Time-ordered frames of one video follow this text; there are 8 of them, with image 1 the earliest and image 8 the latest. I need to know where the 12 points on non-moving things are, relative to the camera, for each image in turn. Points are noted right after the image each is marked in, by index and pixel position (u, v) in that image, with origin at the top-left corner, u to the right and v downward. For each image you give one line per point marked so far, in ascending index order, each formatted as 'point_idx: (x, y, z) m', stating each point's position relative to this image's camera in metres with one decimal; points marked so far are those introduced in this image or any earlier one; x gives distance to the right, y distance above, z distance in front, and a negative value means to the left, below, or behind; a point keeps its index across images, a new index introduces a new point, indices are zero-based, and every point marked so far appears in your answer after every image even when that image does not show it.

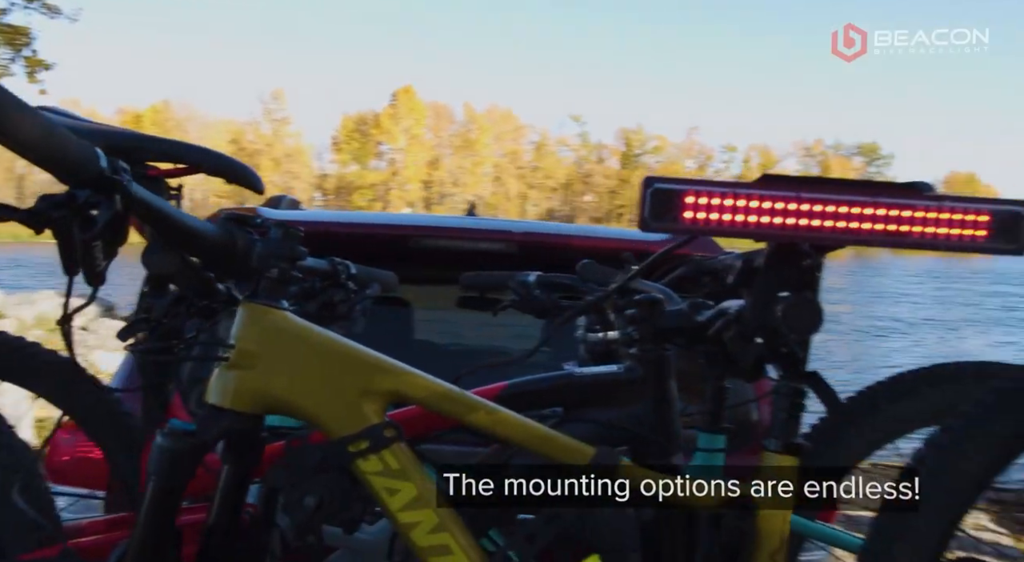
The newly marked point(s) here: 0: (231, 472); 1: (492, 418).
0: (-0.3, -0.2, +0.9) m
1: (0.0, -0.1, +0.9) m
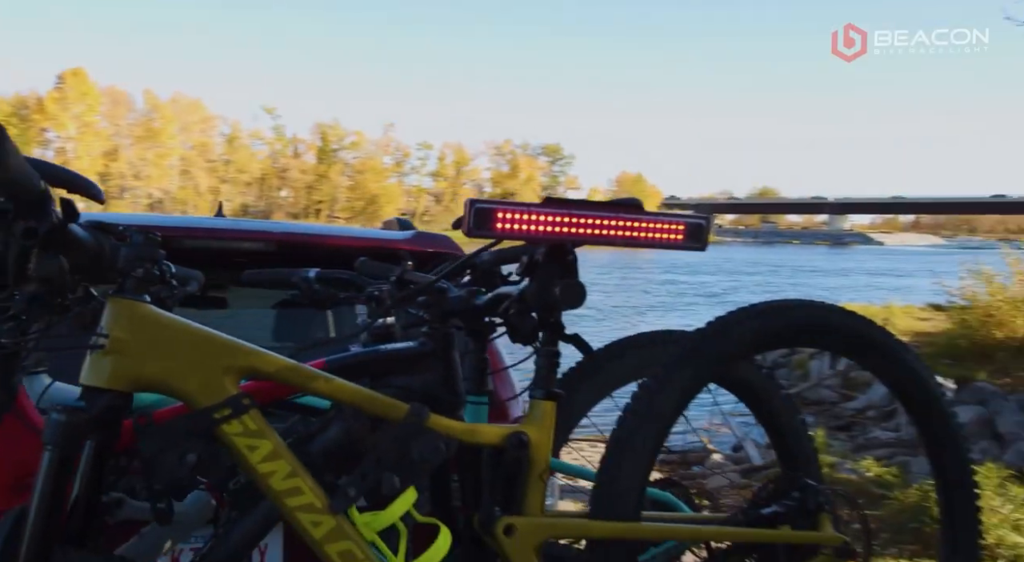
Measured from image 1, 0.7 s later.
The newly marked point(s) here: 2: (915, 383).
0: (-0.5, -0.2, +1.1) m
1: (-0.2, -0.1, +1.2) m
2: (+0.8, -0.2, +1.8) m
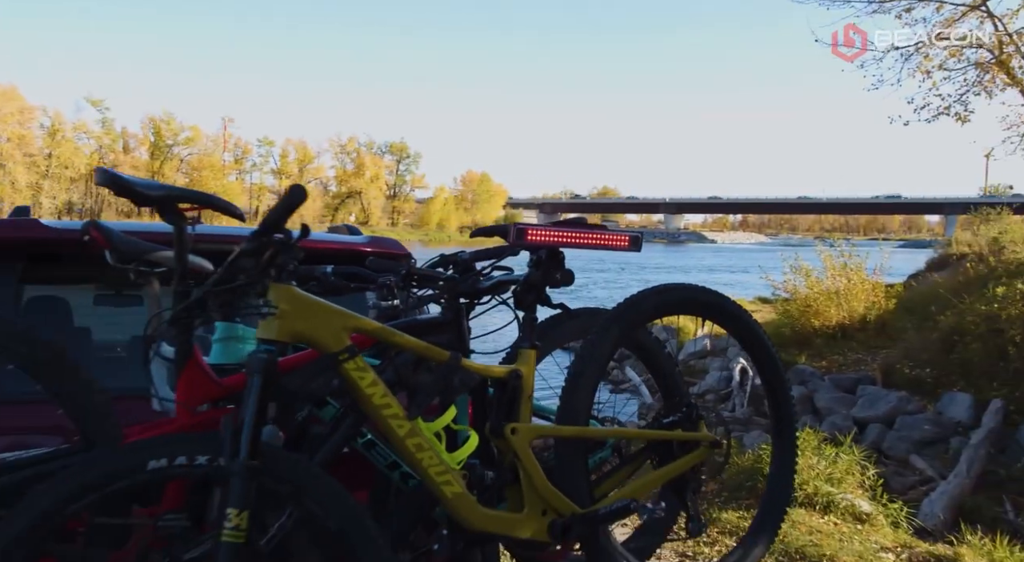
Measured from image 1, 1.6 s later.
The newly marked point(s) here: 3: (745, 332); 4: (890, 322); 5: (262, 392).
0: (-0.4, -0.2, +1.6) m
1: (-0.2, -0.1, +1.8) m
2: (+0.7, -0.2, +2.6) m
3: (+0.7, -0.1, +2.6) m
4: (+5.5, -0.6, +12.8) m
5: (-0.4, -0.2, +1.6) m
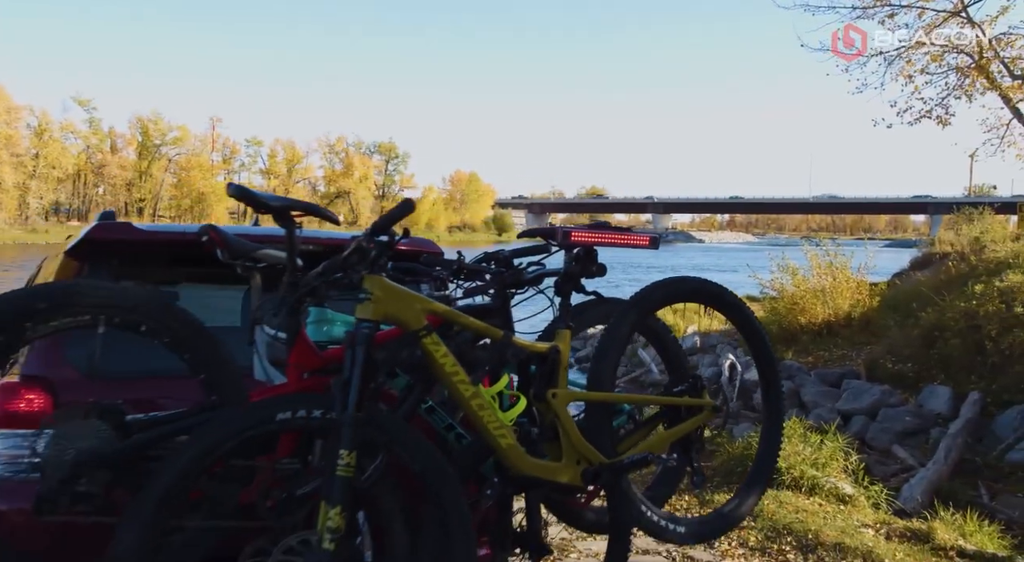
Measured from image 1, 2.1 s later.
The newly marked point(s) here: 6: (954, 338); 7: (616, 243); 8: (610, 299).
0: (-0.3, -0.2, +2.0) m
1: (-0.1, -0.1, +2.2) m
2: (+0.8, -0.2, +3.0) m
3: (+0.8, -0.1, +3.0) m
4: (+5.4, -0.6, +13.3) m
5: (-0.3, -0.2, +2.0) m
6: (+5.3, -0.7, +10.8) m
7: (+0.3, +0.1, +2.5) m
8: (+0.3, -0.1, +2.7) m
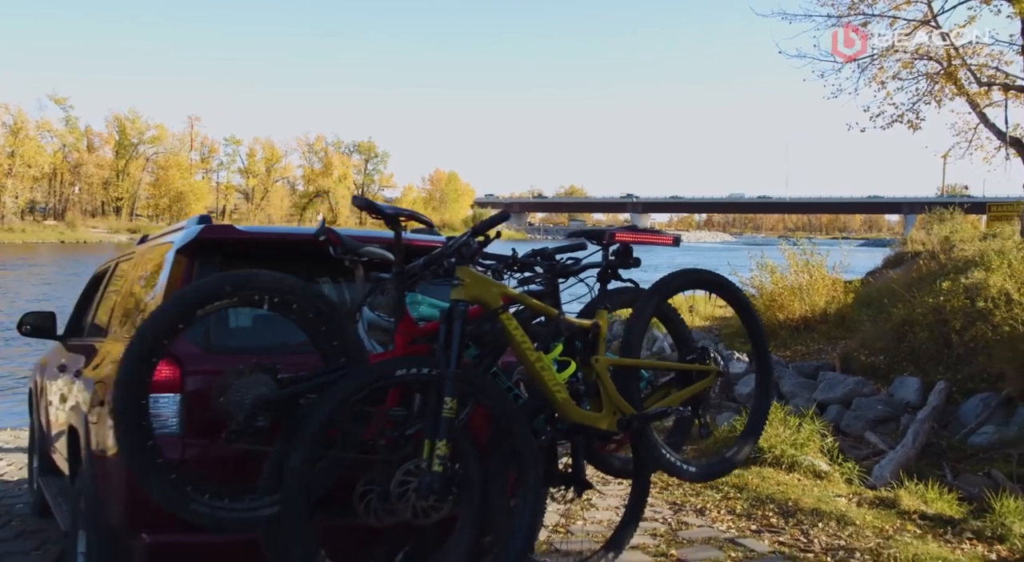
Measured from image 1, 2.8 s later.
0: (-0.2, -0.1, +2.7) m
1: (0.0, -0.1, +2.8) m
2: (+0.9, -0.1, +3.7) m
3: (+0.9, -0.1, +3.7) m
4: (+5.3, -0.5, +14.1) m
5: (-0.2, -0.2, +2.6) m
6: (+5.3, -0.7, +11.5) m
7: (+0.4, +0.1, +3.1) m
8: (+0.5, 0.0, +3.3) m
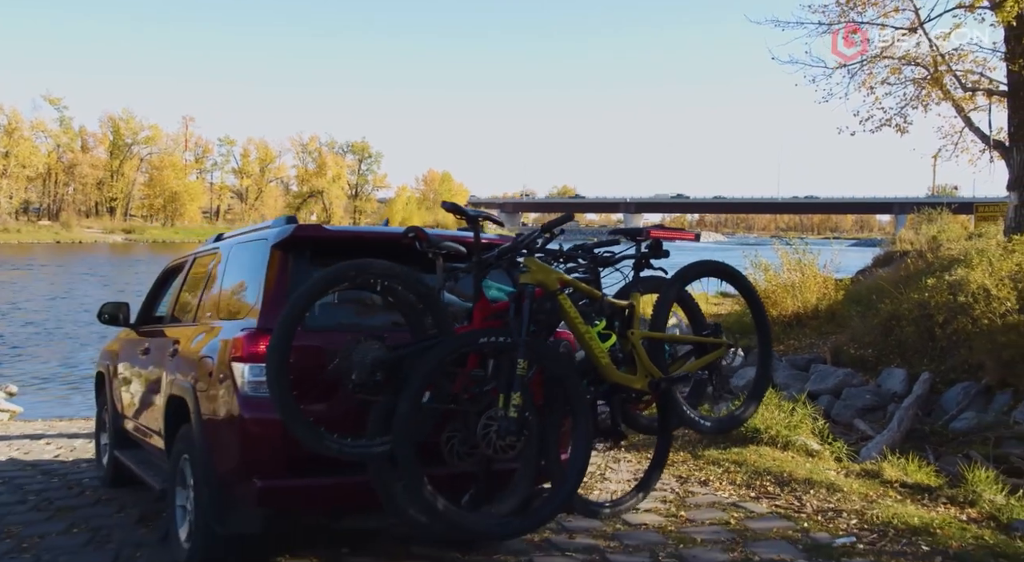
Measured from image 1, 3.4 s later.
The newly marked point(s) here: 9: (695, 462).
0: (0.0, -0.1, +3.3) m
1: (+0.3, 0.0, +3.5) m
2: (+1.1, -0.1, +4.4) m
3: (+1.1, 0.0, +4.3) m
4: (+5.4, -0.5, +14.8) m
5: (0.0, -0.1, +3.3) m
6: (+5.4, -0.6, +12.3) m
7: (+0.7, +0.2, +3.8) m
8: (+0.7, 0.0, +4.0) m
9: (+1.6, -1.6, +7.7) m
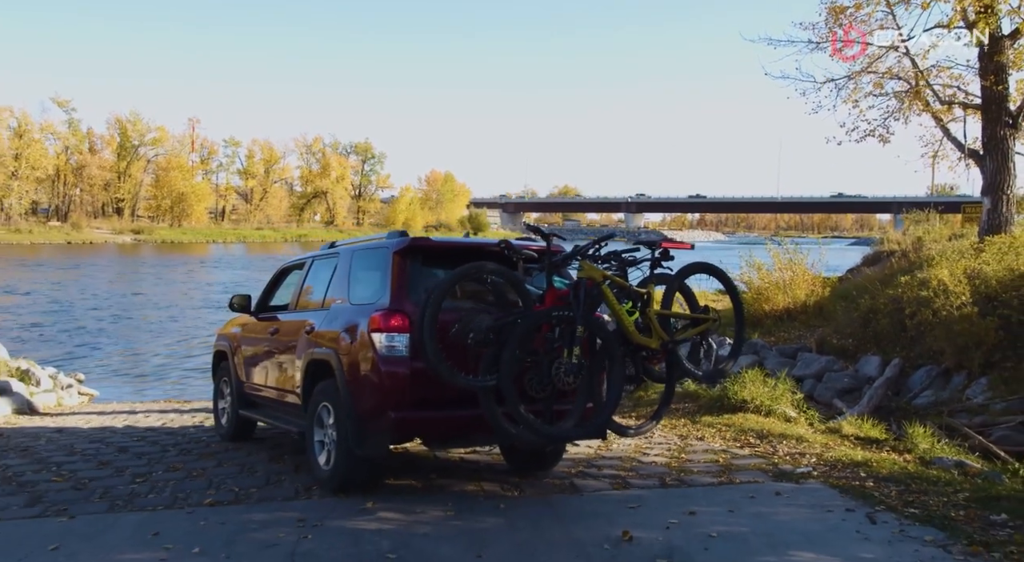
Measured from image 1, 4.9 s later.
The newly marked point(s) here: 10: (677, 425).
0: (+0.4, -0.1, +5.2) m
1: (+0.6, 0.0, +5.3) m
2: (+1.5, 0.0, +6.2) m
3: (+1.4, 0.0, +6.2) m
4: (+5.8, -0.4, +16.6) m
5: (+0.4, -0.1, +5.1) m
6: (+5.8, -0.6, +14.1) m
7: (+1.0, +0.2, +5.6) m
8: (+1.0, +0.1, +5.8) m
9: (+1.9, -1.5, +9.5) m
10: (+1.8, -1.5, +9.6) m
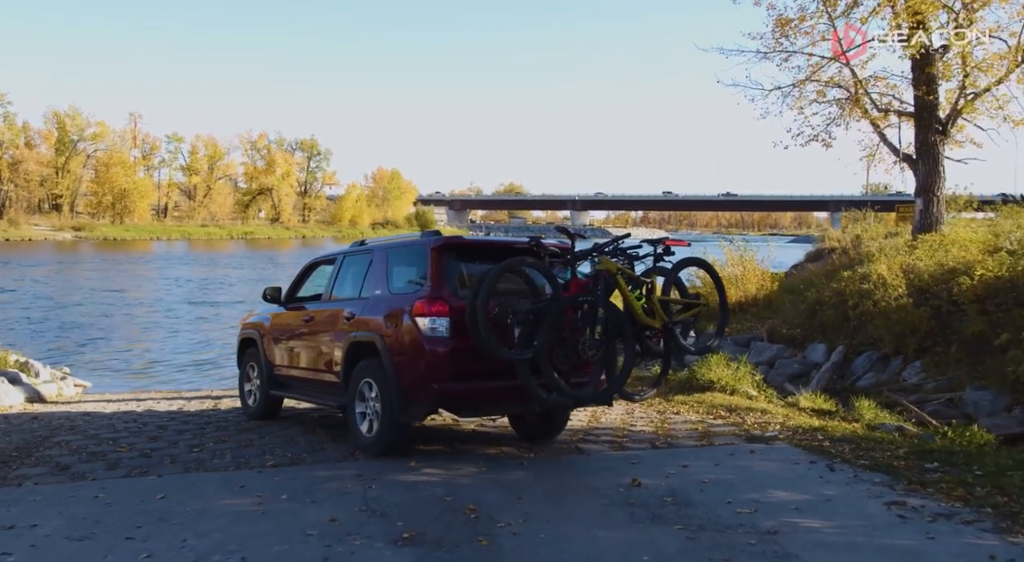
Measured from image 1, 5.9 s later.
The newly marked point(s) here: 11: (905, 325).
0: (+0.6, 0.0, +6.3) m
1: (+0.8, +0.1, +6.4) m
2: (+1.6, 0.0, +7.4) m
3: (+1.6, +0.1, +7.3) m
4: (+5.3, -0.3, +18.0) m
5: (+0.6, 0.0, +6.3) m
6: (+5.5, -0.5, +15.5) m
7: (+1.2, +0.3, +6.8) m
8: (+1.2, +0.1, +7.0) m
9: (+1.9, -1.5, +10.7) m
10: (+1.7, -1.5, +10.8) m
11: (+5.9, -0.7, +13.4) m
